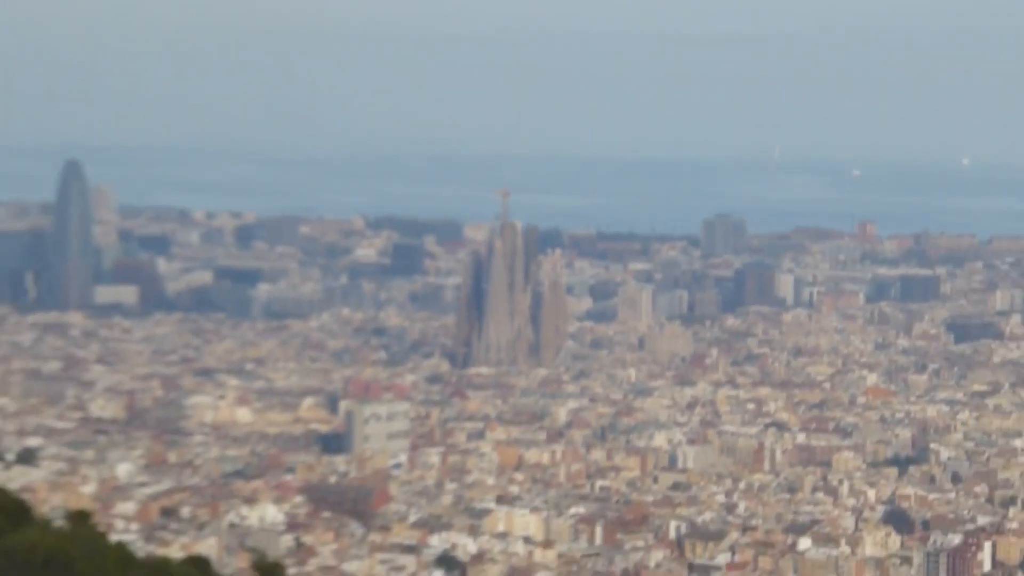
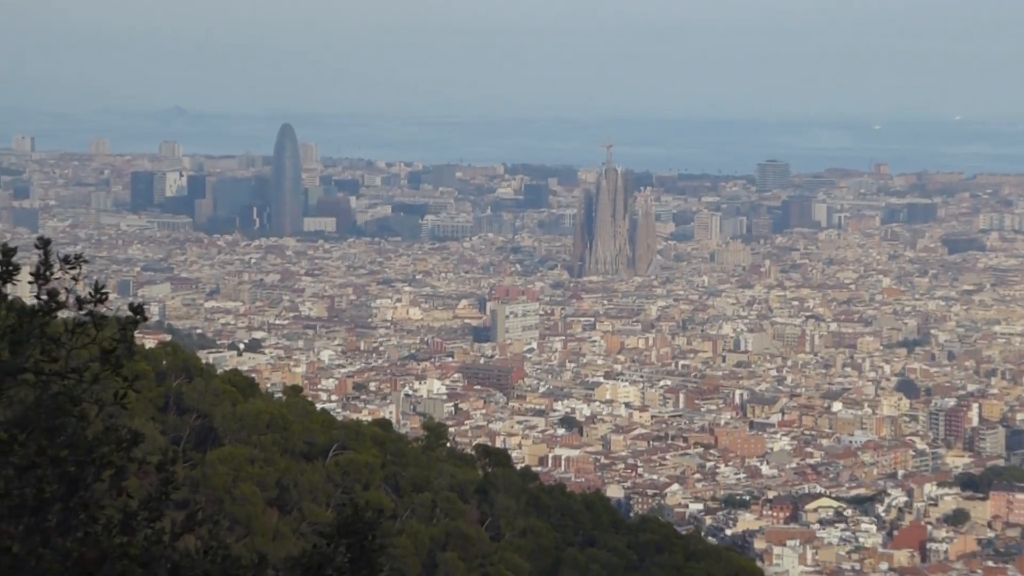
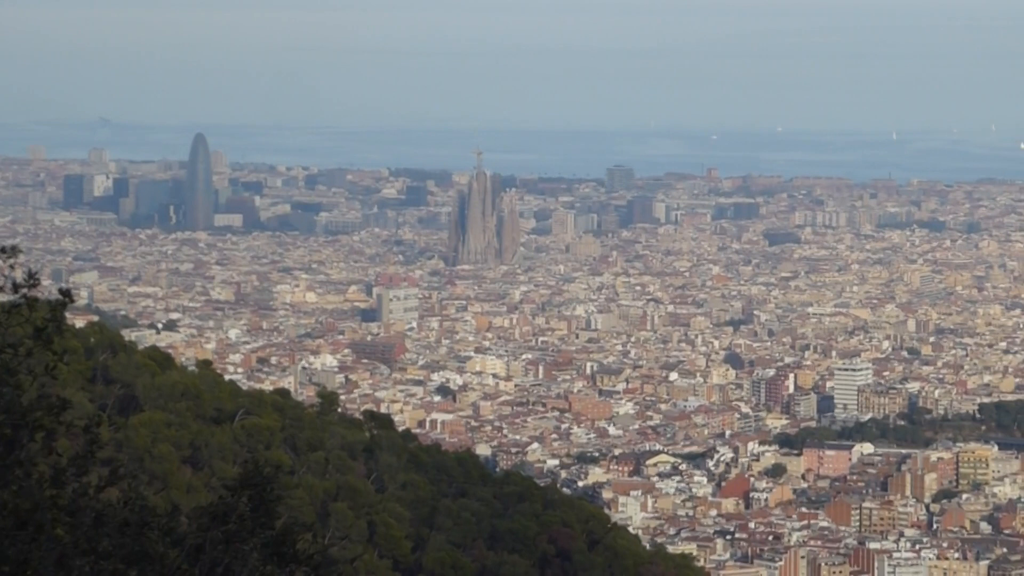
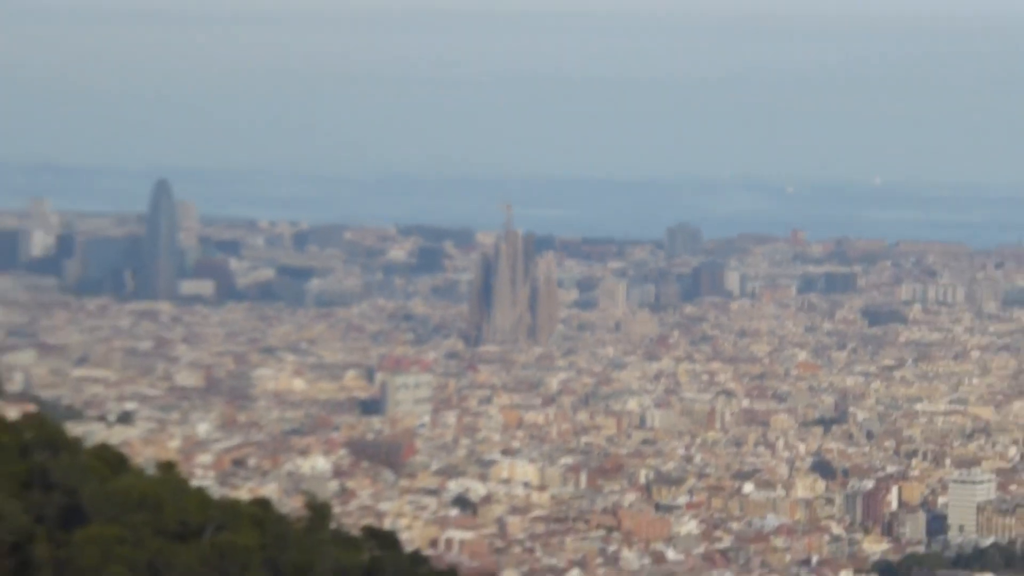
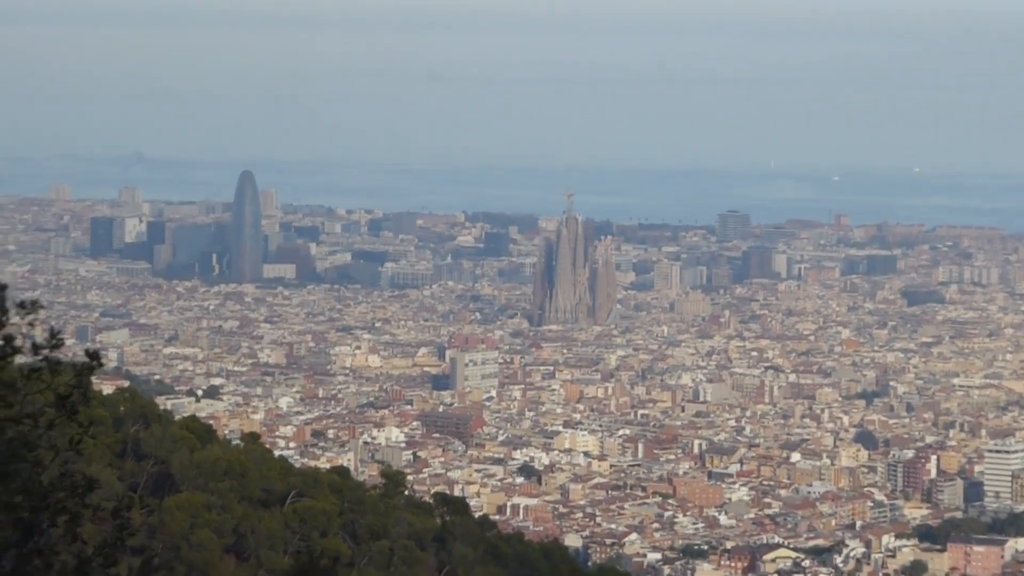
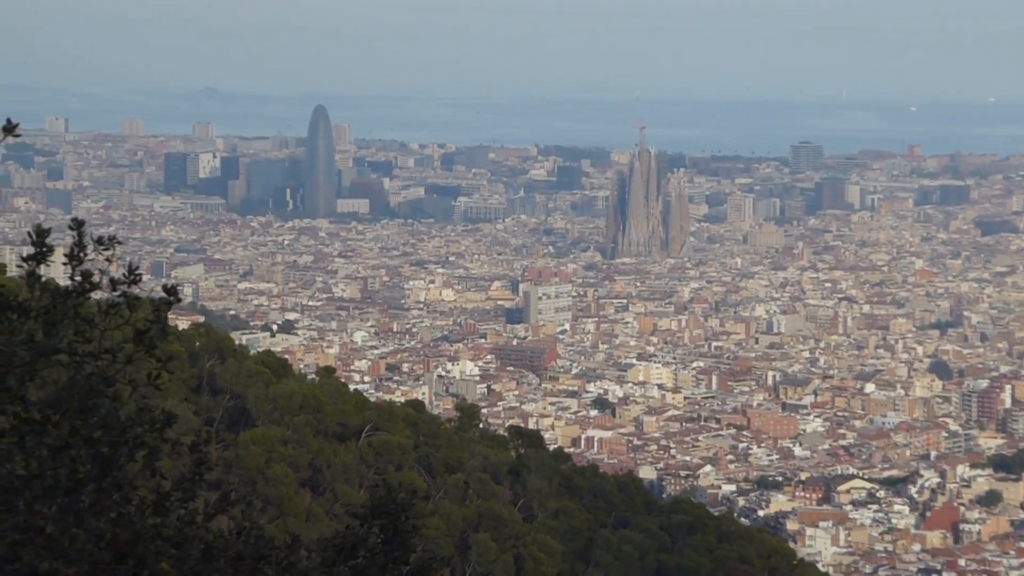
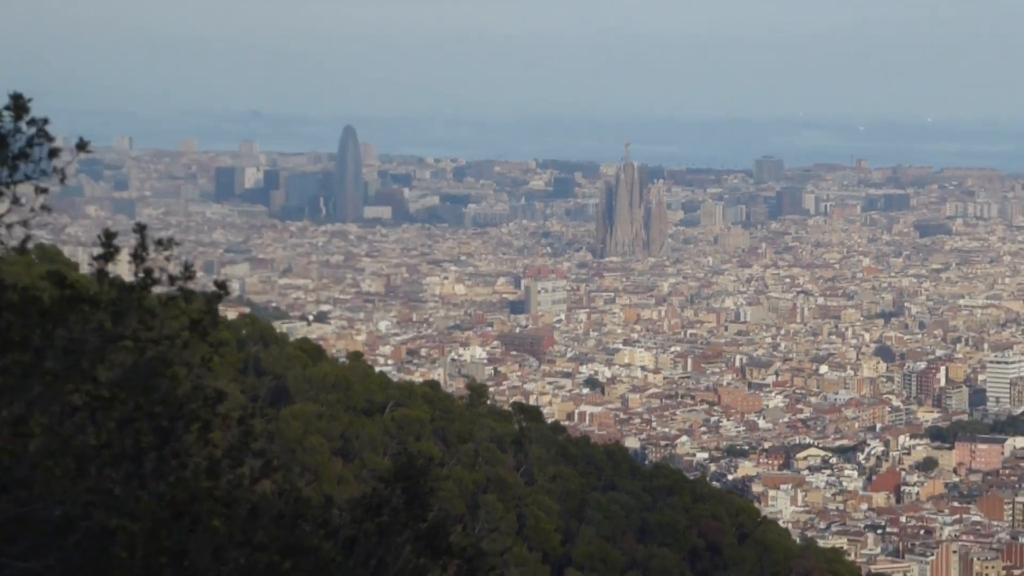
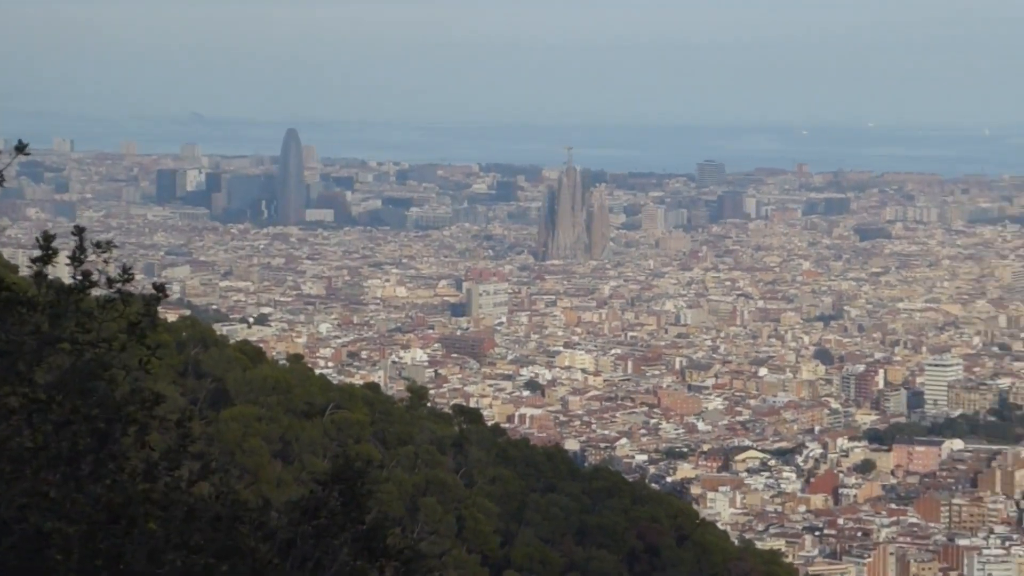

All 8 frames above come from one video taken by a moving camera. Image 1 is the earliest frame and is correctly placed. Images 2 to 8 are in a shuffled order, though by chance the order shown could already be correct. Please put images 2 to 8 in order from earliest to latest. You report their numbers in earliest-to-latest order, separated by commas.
4, 5, 2, 6, 7, 8, 3
